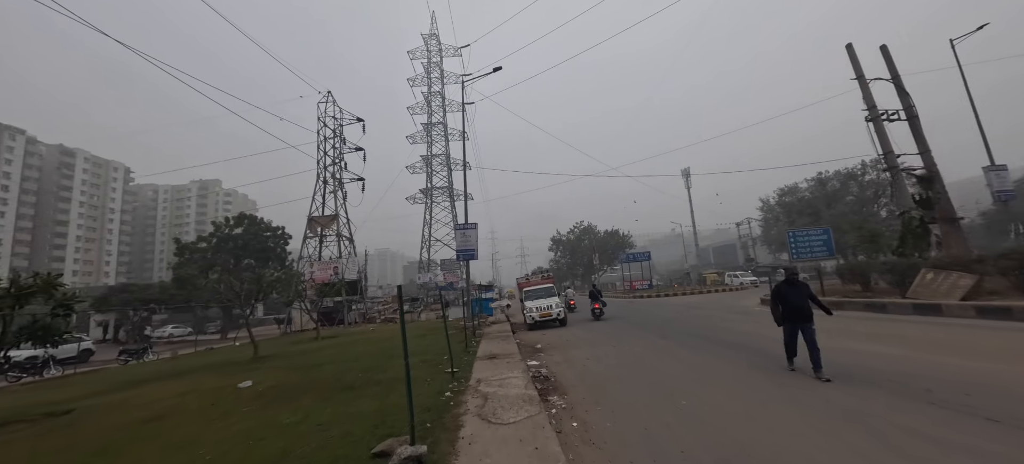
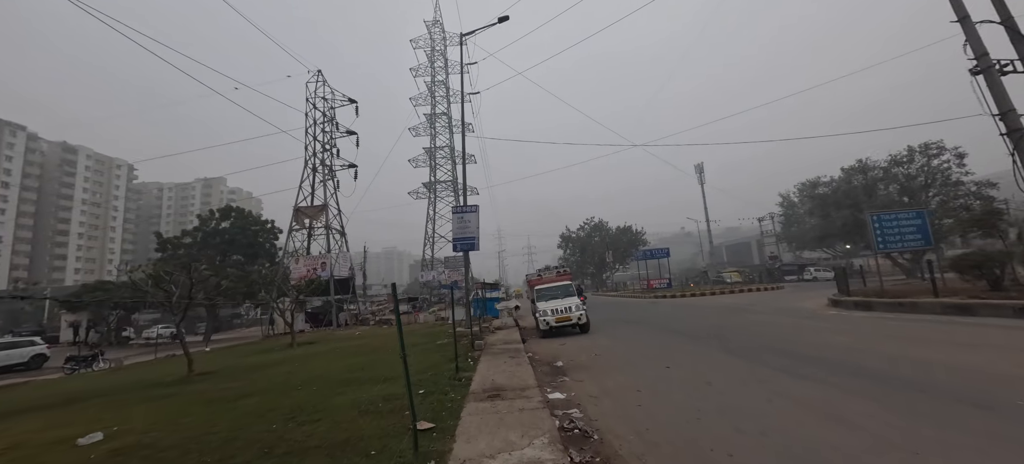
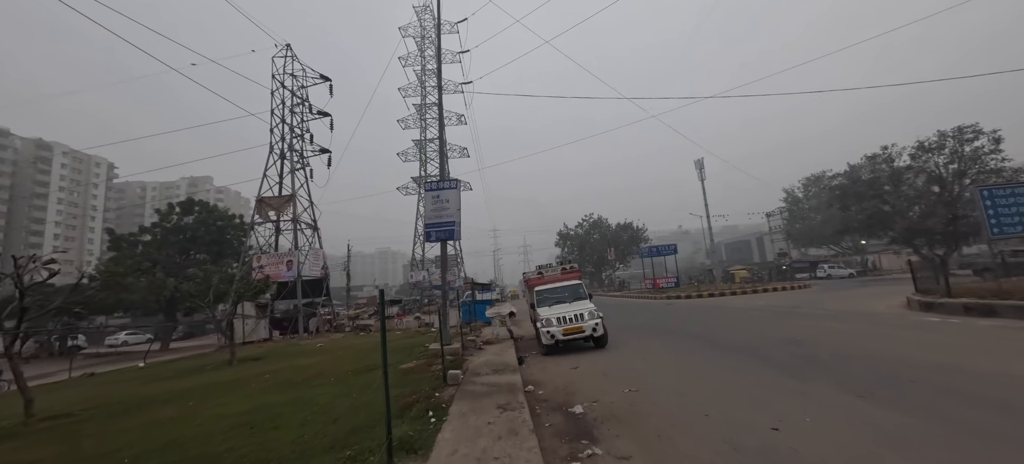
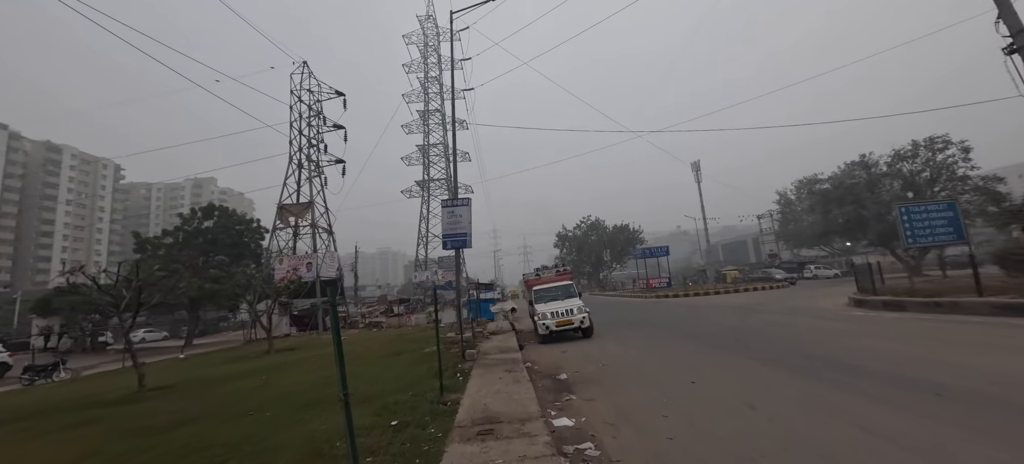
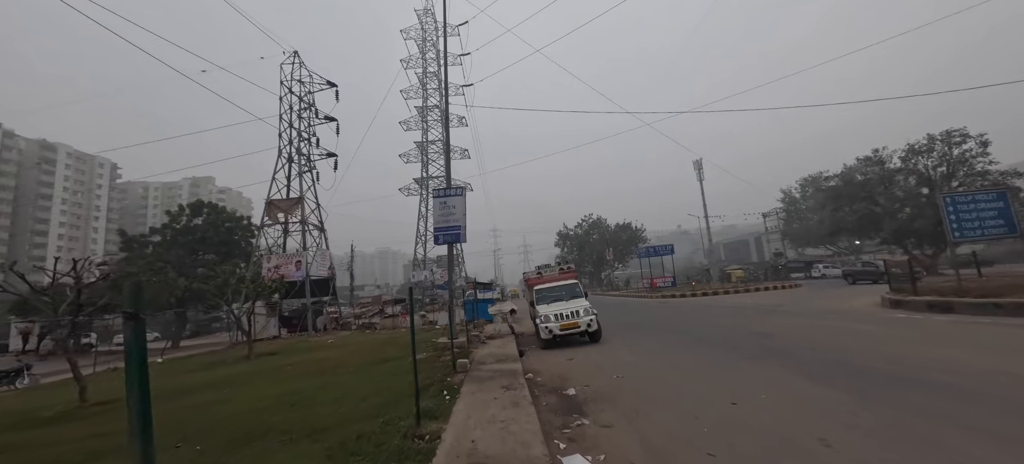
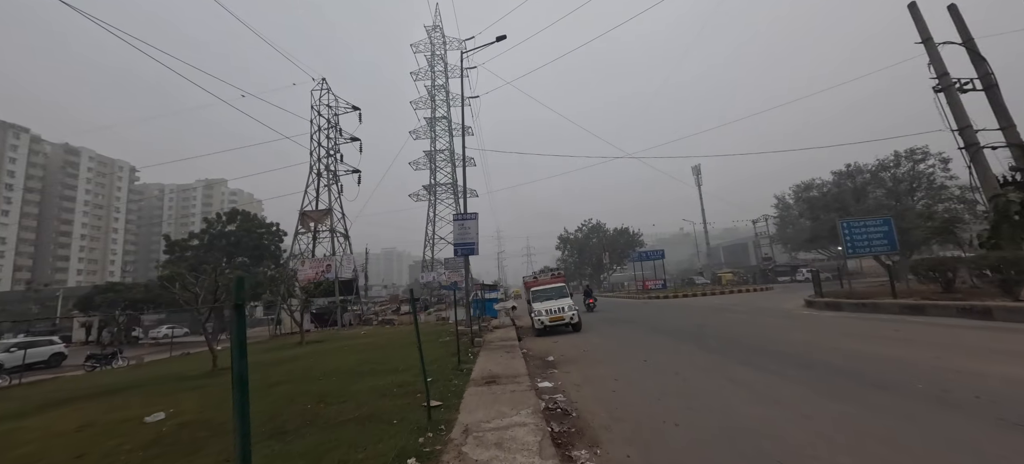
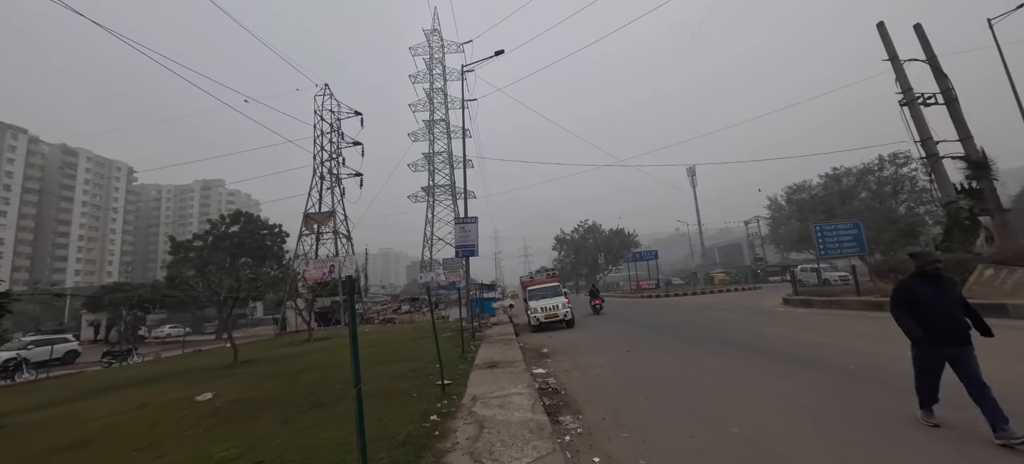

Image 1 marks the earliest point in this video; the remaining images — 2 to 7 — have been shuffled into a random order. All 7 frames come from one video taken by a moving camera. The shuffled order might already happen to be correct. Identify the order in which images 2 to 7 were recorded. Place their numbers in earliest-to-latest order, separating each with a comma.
7, 6, 2, 4, 5, 3
